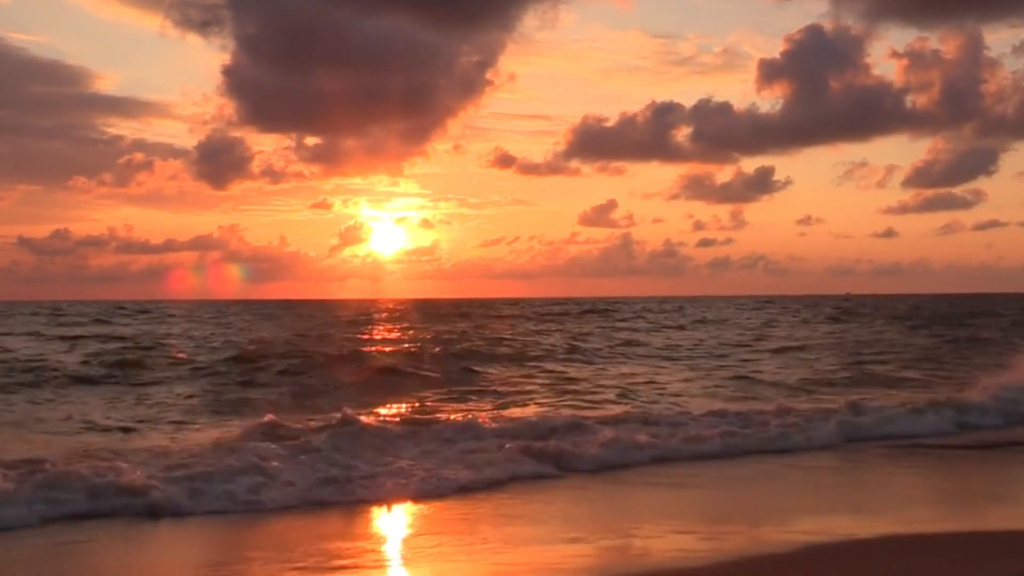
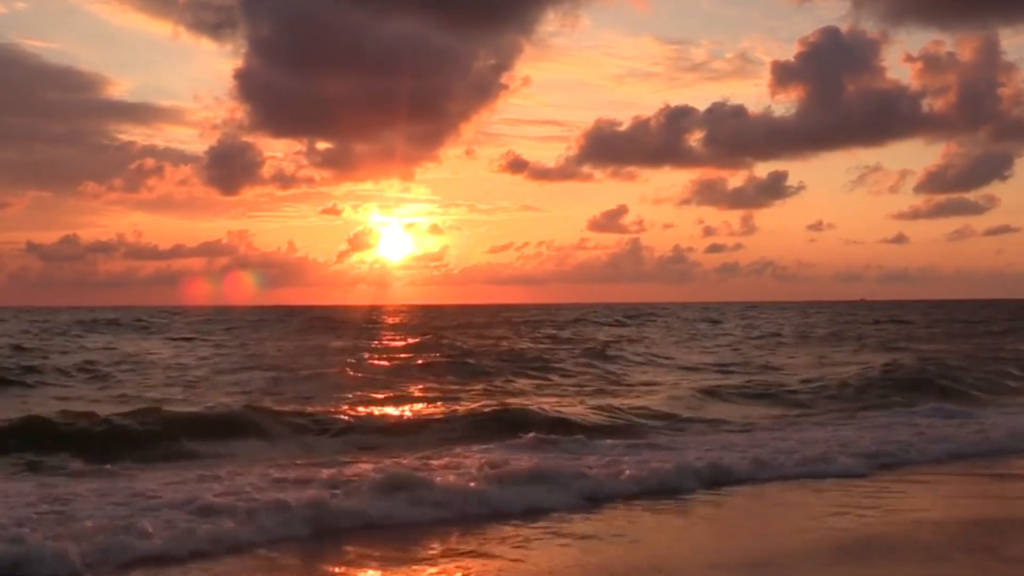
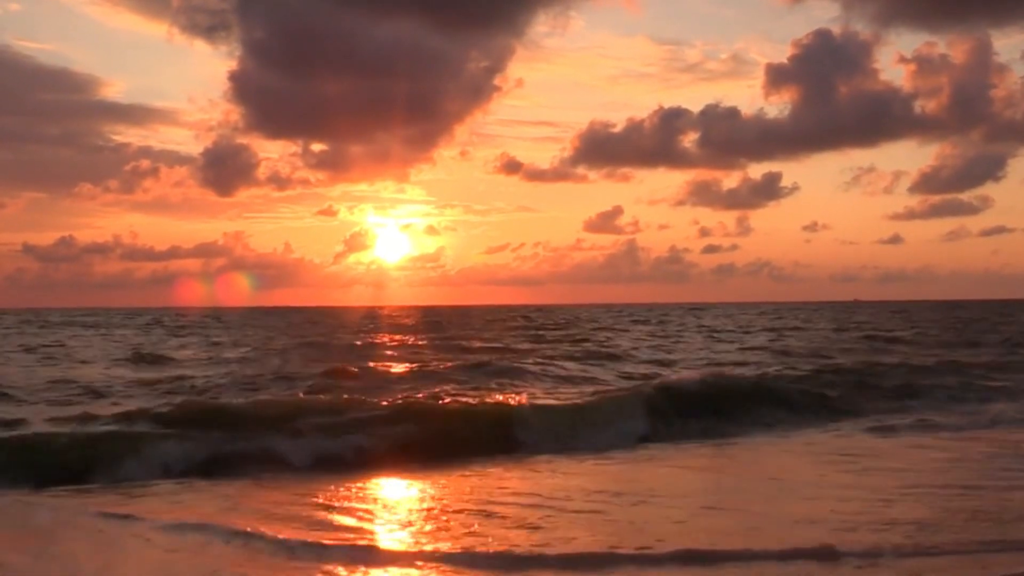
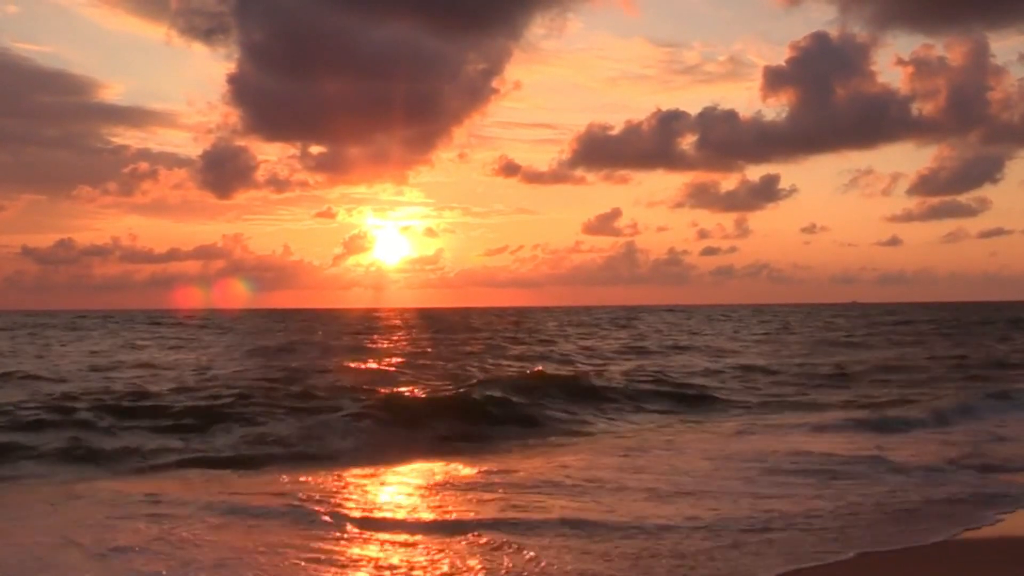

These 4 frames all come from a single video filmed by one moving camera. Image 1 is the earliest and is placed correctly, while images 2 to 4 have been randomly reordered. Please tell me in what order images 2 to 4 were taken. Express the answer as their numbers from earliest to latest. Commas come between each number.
4, 3, 2
